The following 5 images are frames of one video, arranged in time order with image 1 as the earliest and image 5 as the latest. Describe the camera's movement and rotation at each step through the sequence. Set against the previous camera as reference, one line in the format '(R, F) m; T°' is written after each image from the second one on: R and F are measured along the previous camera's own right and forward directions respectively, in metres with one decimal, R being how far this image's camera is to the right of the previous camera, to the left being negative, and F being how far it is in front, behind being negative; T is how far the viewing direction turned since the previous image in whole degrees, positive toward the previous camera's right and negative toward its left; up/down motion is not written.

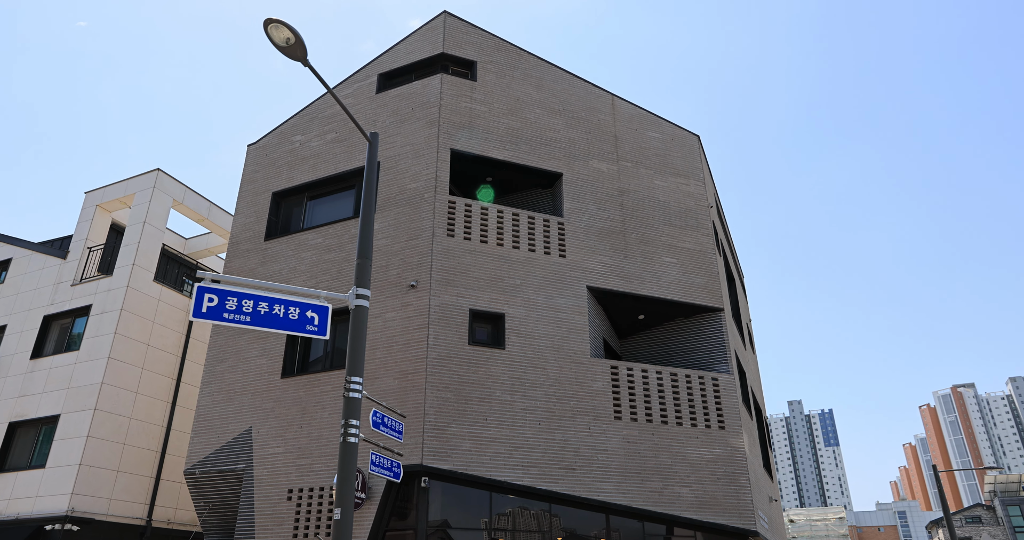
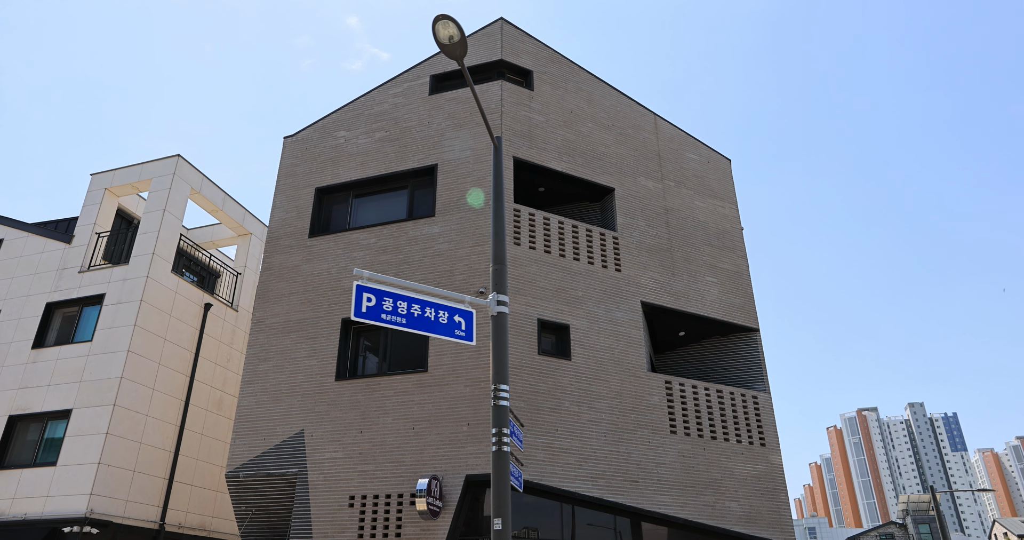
(-3.0, +0.1) m; +6°
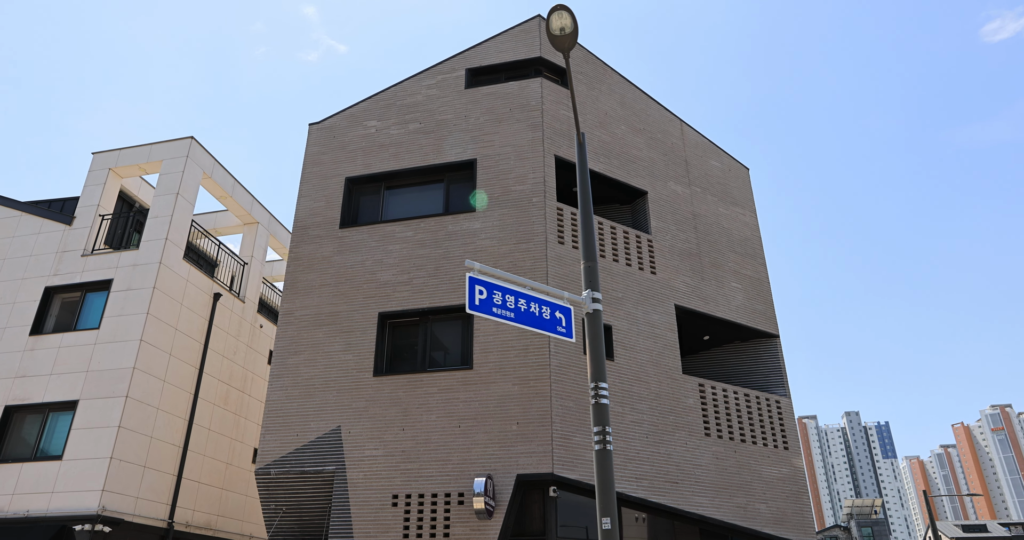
(-2.0, +0.2) m; +4°
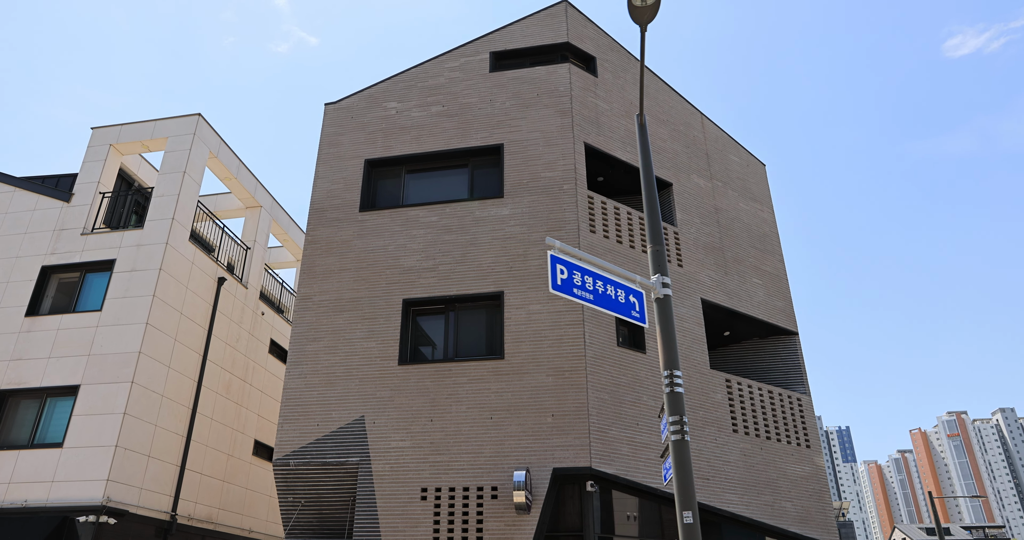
(-1.3, +0.5) m; +3°
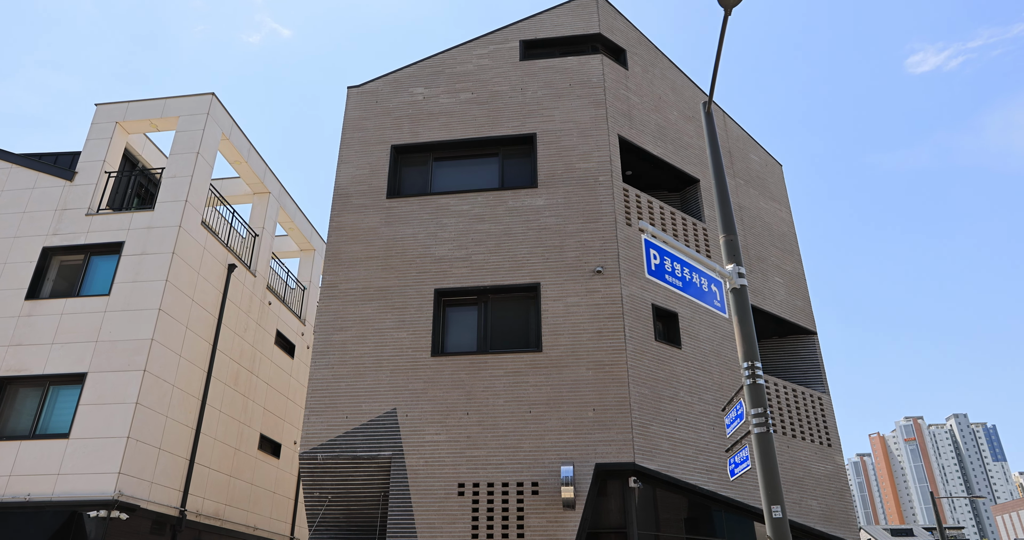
(-1.4, +0.4) m; +3°
